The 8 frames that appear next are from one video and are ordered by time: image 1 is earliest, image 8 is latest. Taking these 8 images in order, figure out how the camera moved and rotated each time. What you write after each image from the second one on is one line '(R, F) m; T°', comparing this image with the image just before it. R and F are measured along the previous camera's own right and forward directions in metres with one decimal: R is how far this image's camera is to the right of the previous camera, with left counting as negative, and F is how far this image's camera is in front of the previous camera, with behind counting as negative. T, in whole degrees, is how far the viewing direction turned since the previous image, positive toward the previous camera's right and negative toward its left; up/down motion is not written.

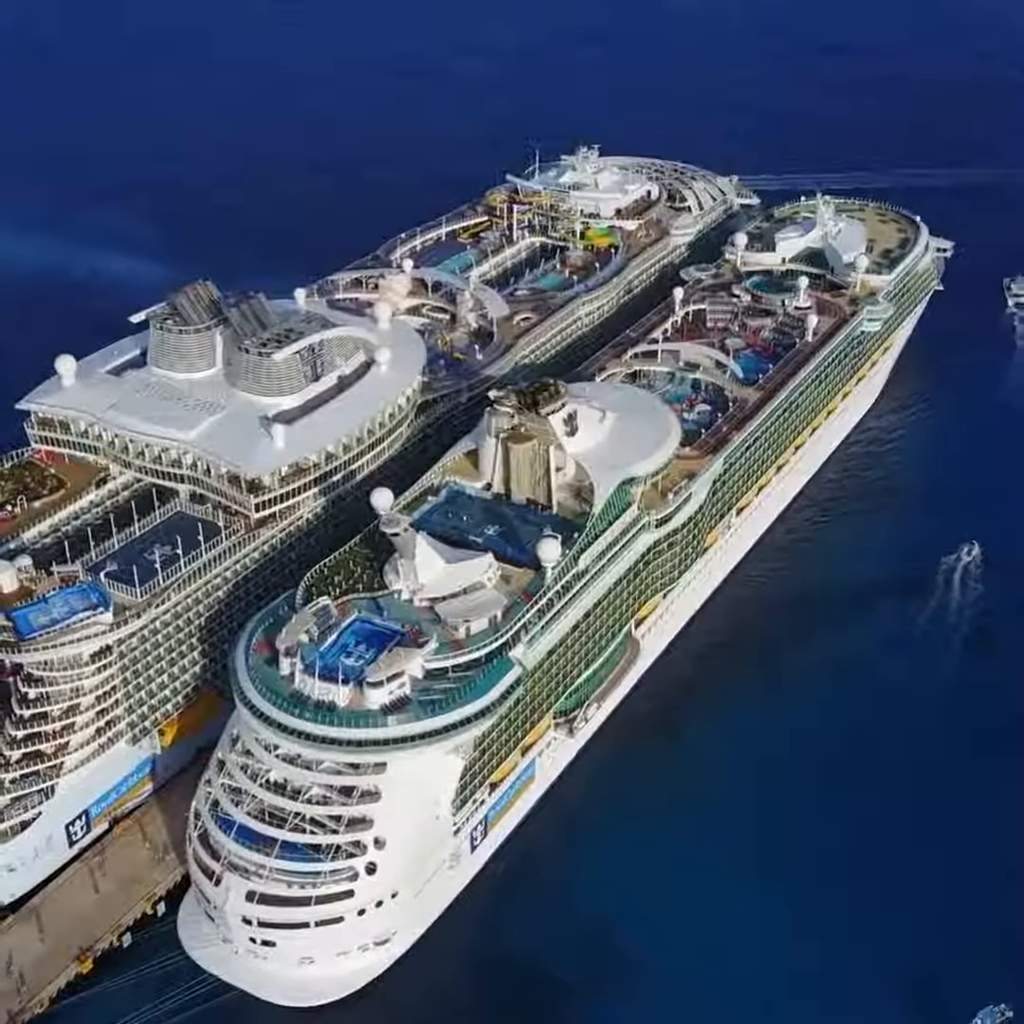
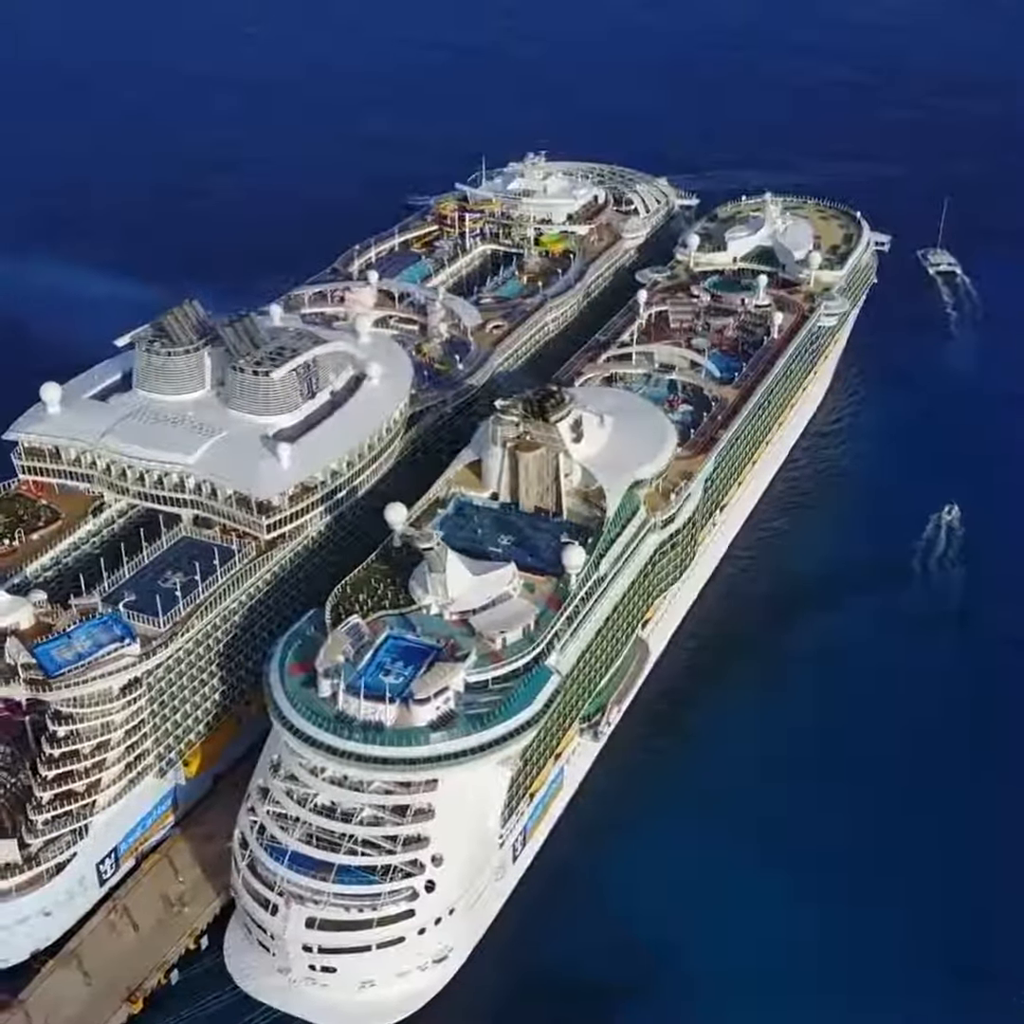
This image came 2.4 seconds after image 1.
(-5.1, +0.2) m; +5°
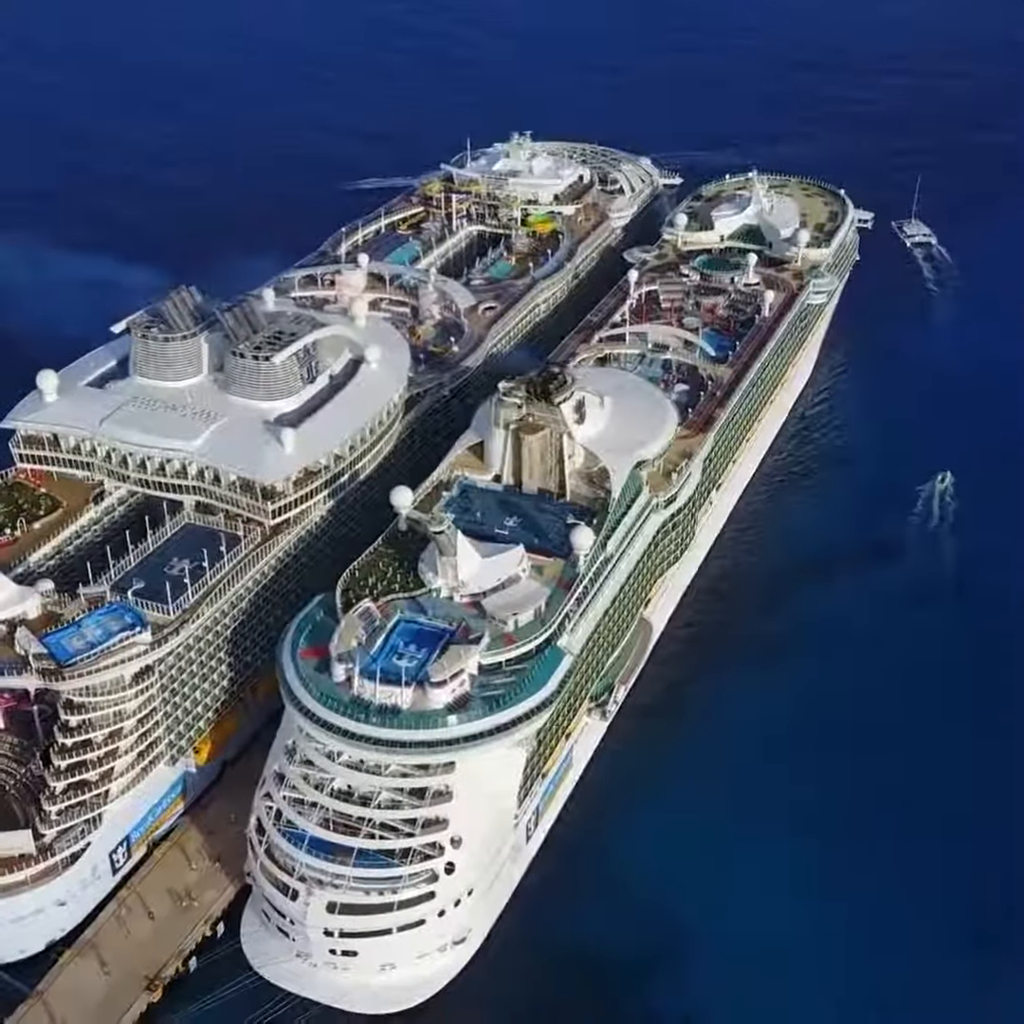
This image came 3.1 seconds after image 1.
(-1.6, 0.0) m; +1°
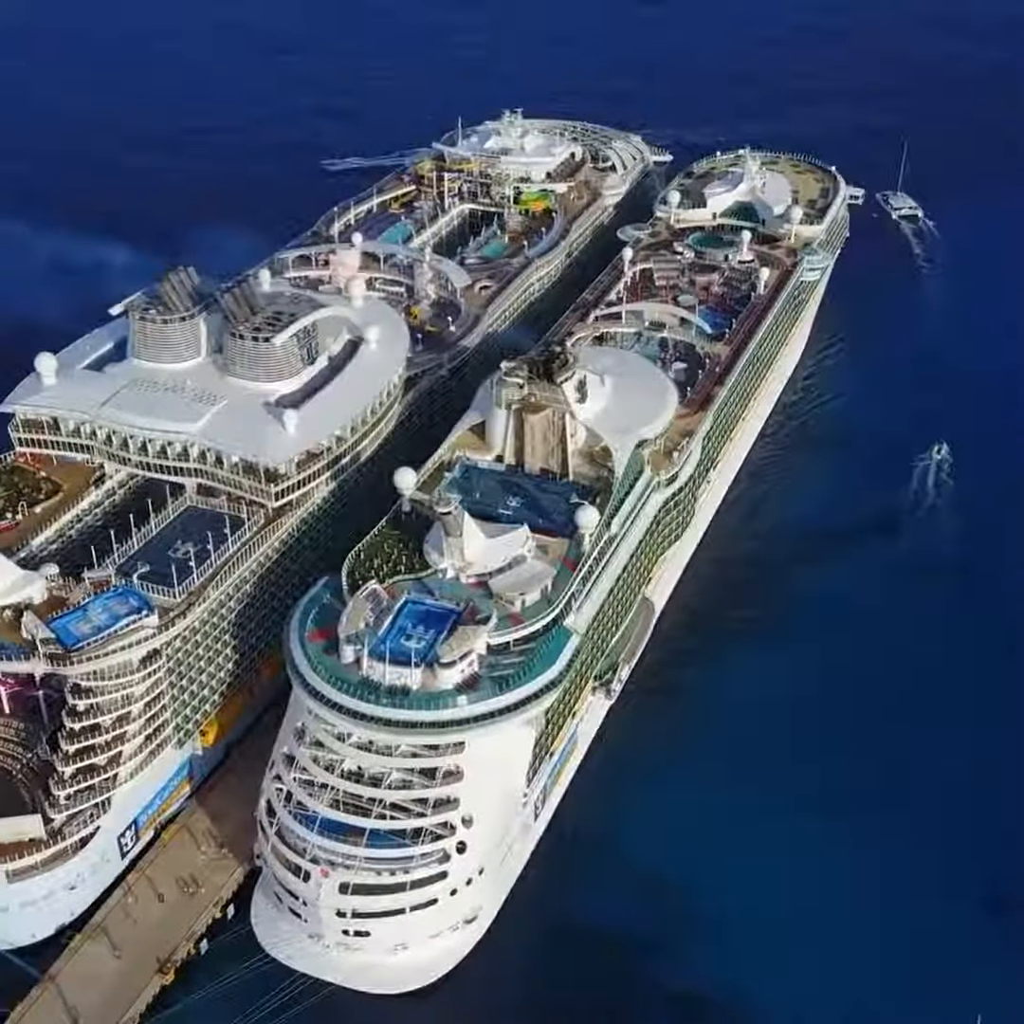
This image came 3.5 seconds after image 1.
(-0.9, 0.0) m; +1°
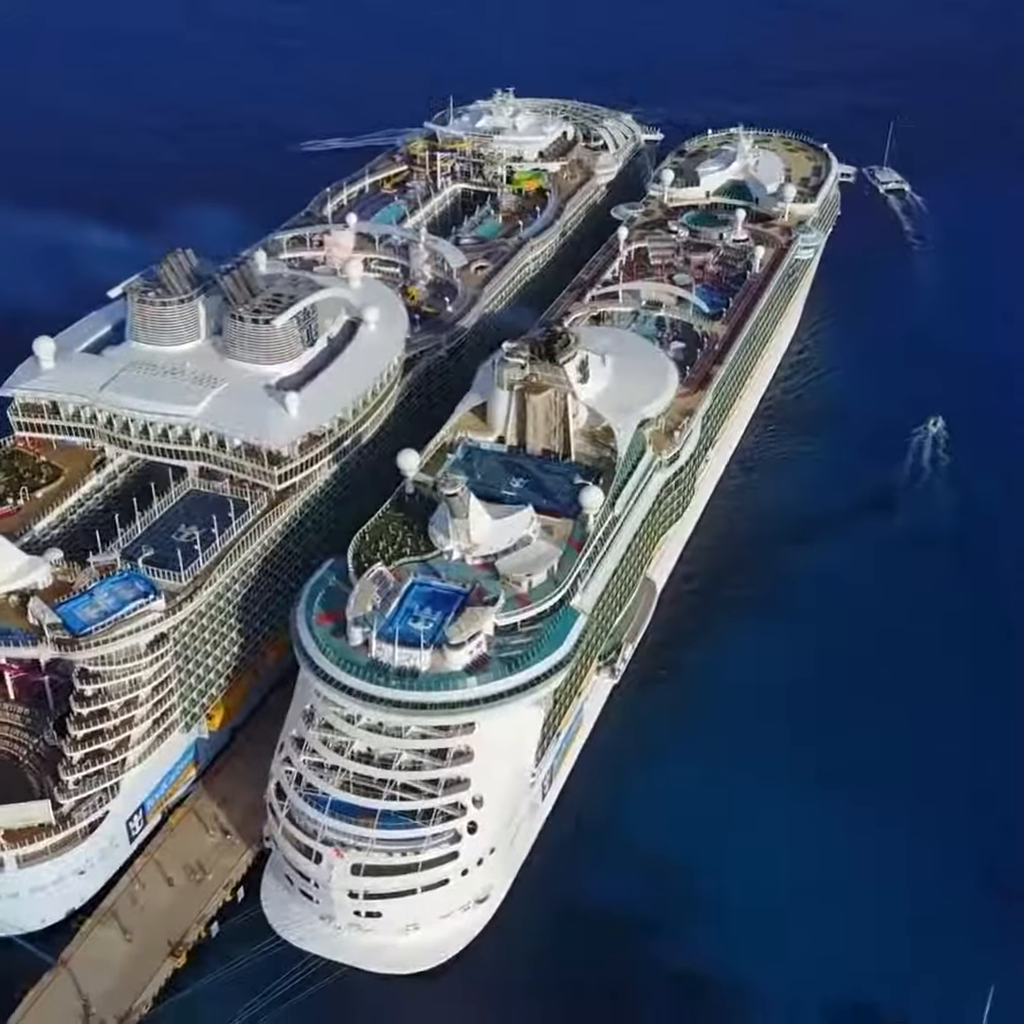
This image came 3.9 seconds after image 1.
(-0.9, 0.0) m; +1°
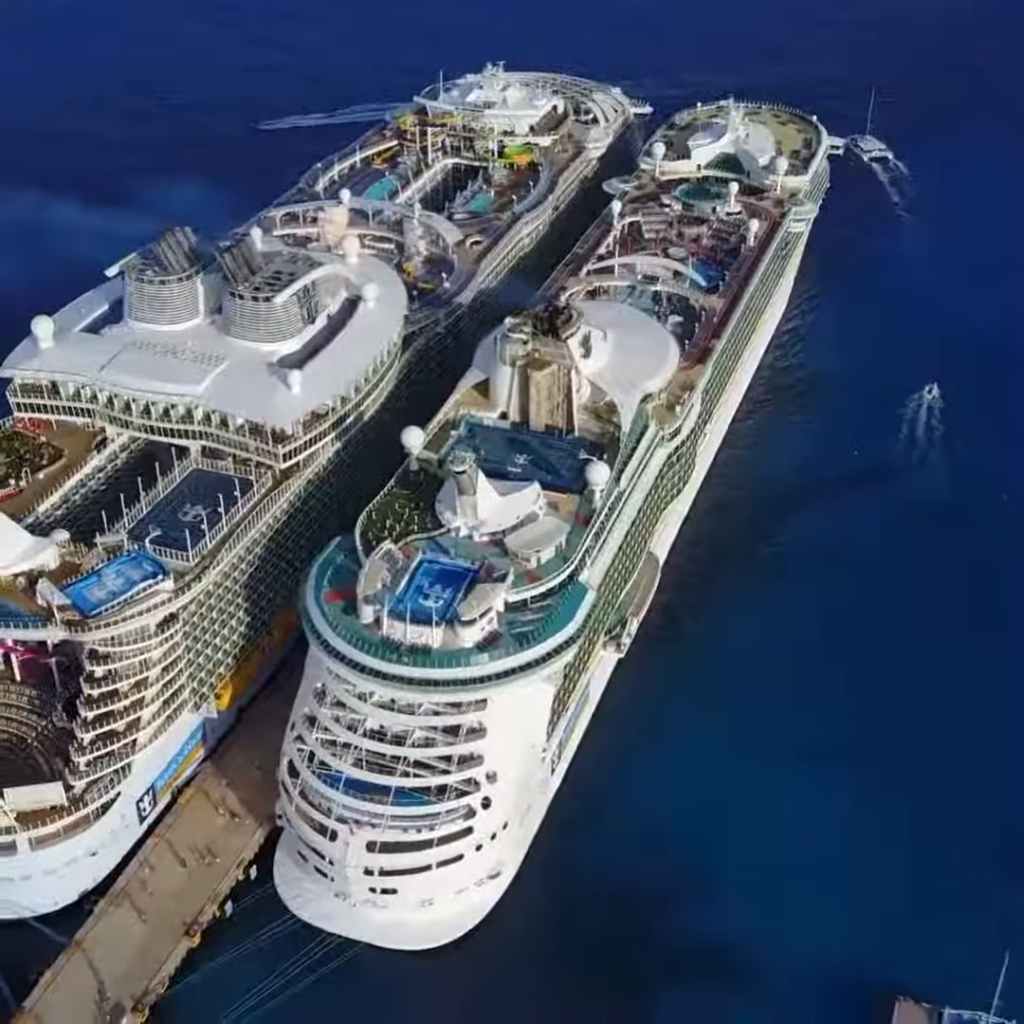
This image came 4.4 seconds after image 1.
(-1.1, 0.0) m; +1°
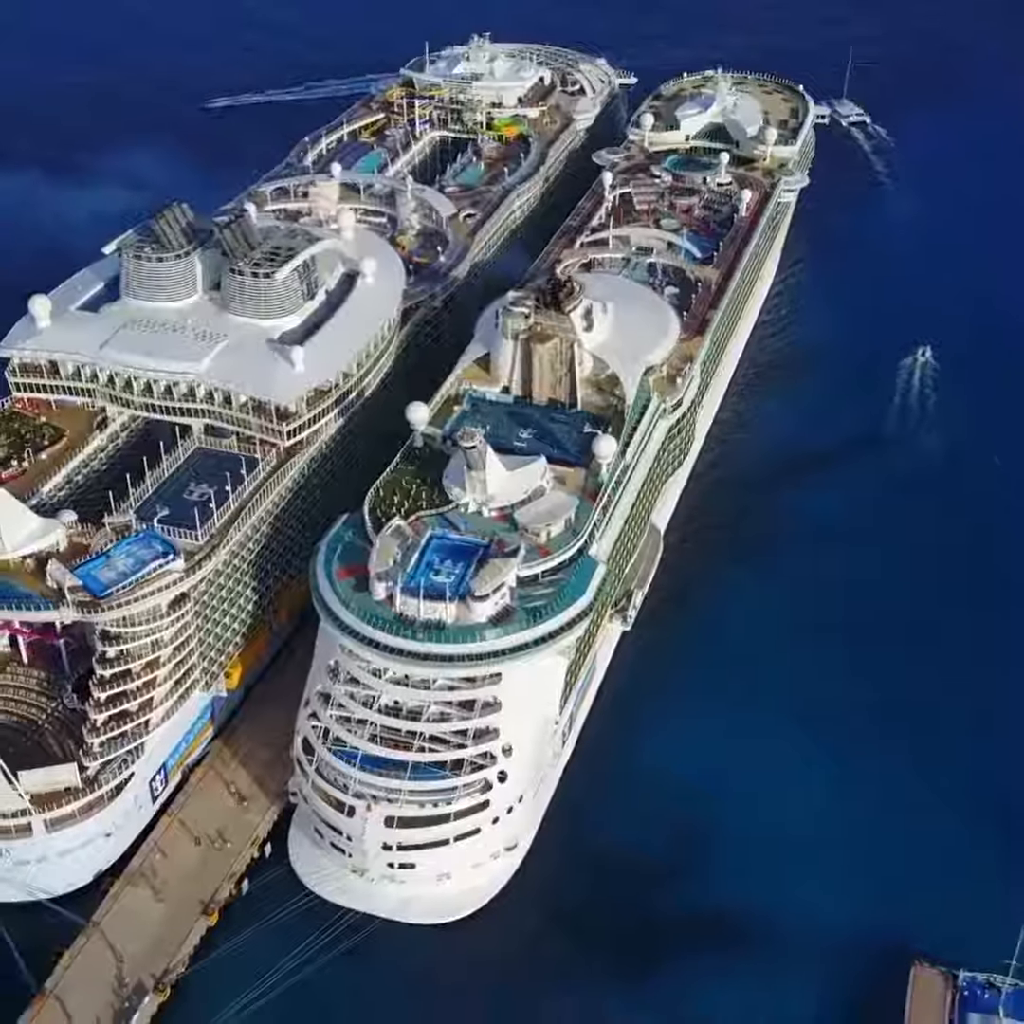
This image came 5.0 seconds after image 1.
(-1.4, 0.0) m; +1°
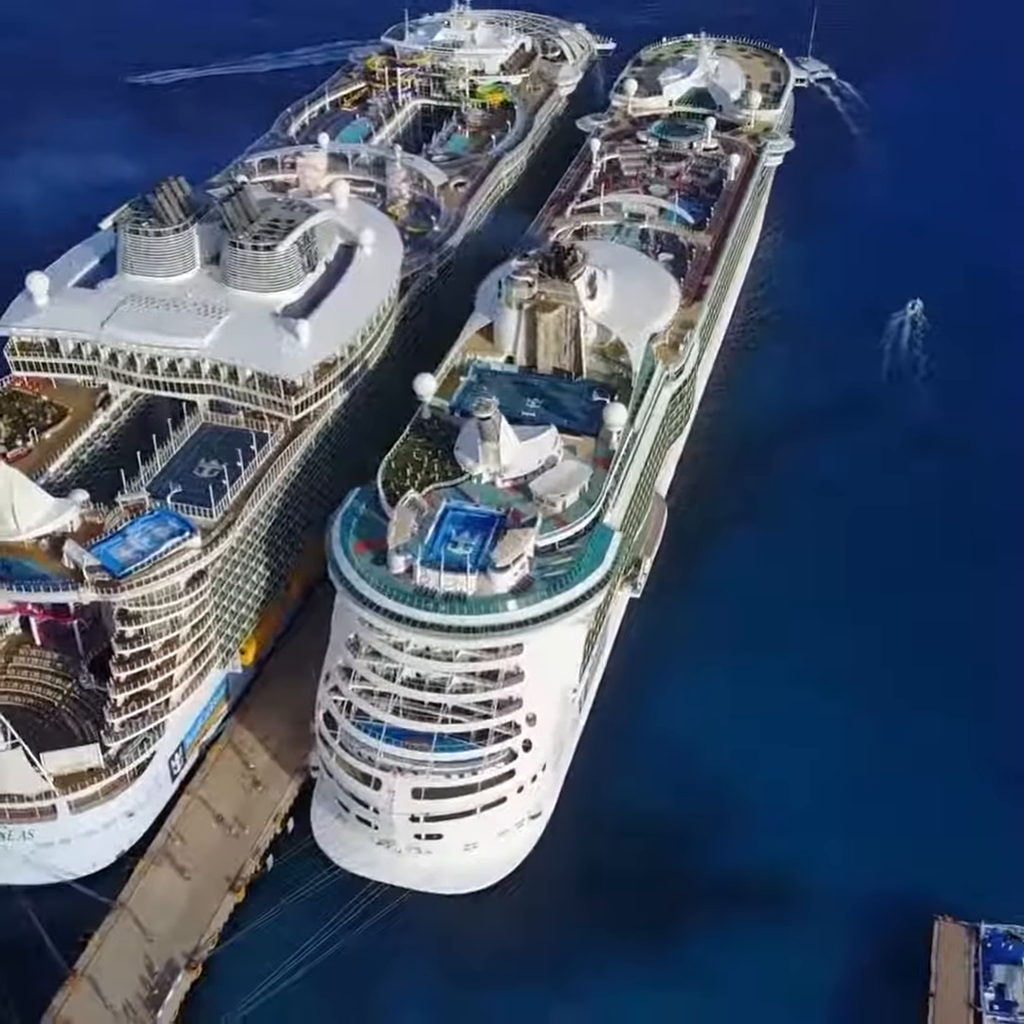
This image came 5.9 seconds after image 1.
(-2.0, 0.0) m; +2°
